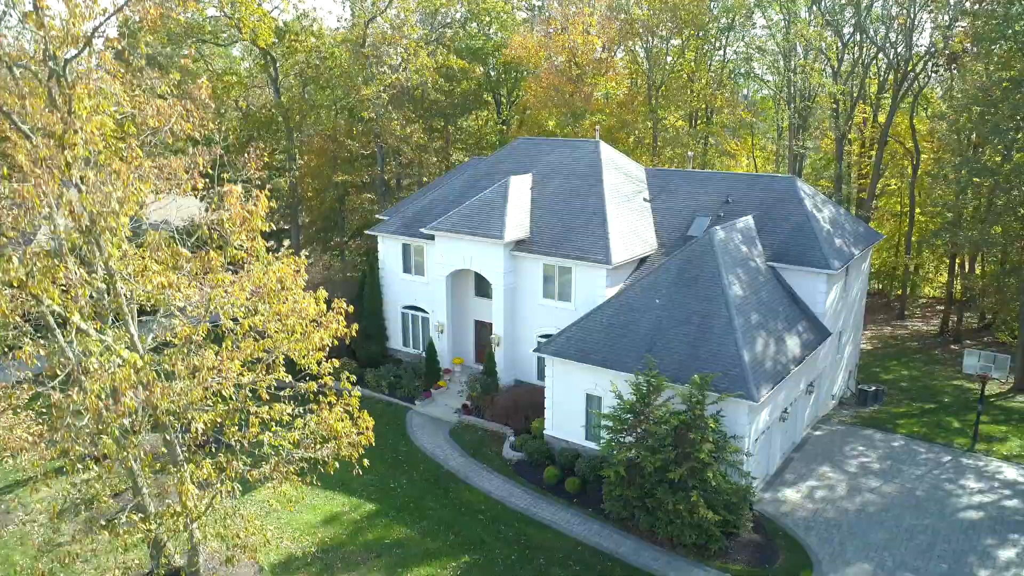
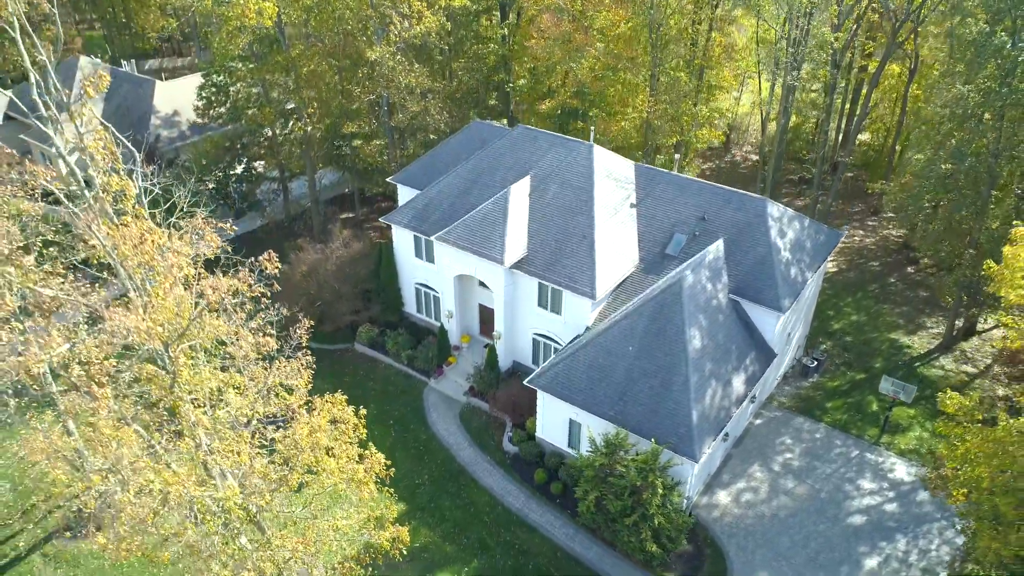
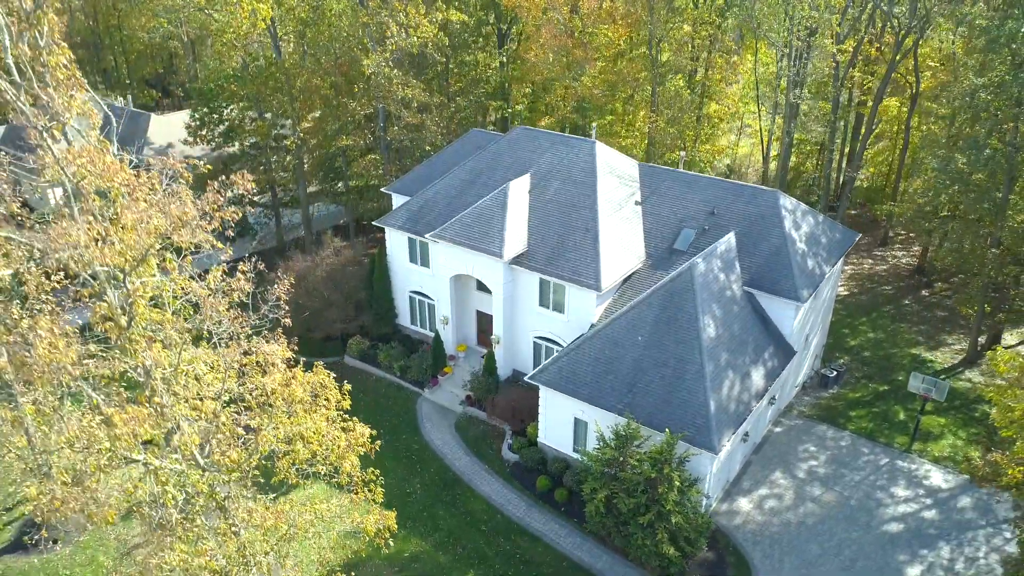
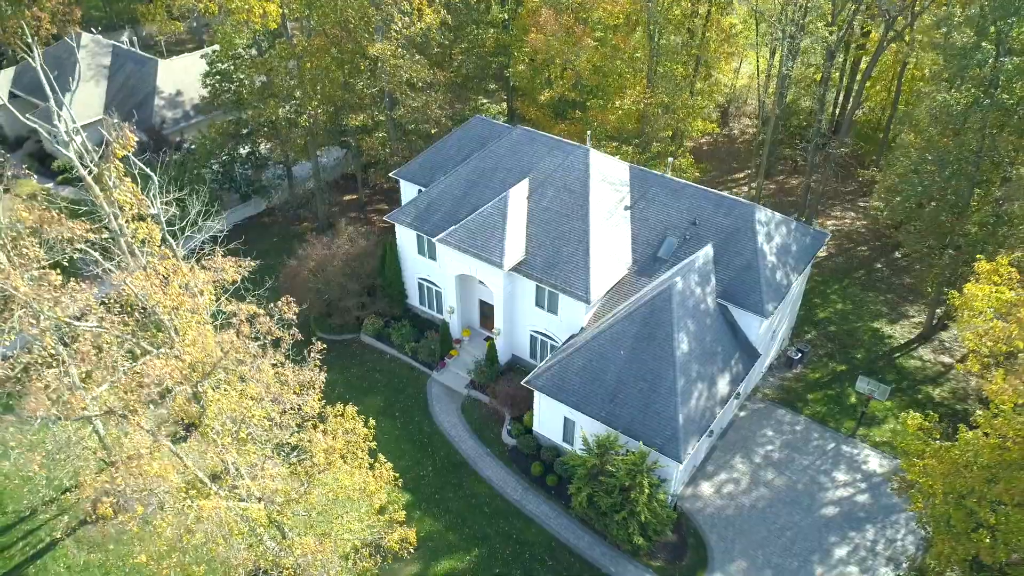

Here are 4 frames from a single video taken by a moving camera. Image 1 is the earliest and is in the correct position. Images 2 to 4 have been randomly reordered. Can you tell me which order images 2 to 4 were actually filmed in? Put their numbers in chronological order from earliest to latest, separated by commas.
3, 2, 4
